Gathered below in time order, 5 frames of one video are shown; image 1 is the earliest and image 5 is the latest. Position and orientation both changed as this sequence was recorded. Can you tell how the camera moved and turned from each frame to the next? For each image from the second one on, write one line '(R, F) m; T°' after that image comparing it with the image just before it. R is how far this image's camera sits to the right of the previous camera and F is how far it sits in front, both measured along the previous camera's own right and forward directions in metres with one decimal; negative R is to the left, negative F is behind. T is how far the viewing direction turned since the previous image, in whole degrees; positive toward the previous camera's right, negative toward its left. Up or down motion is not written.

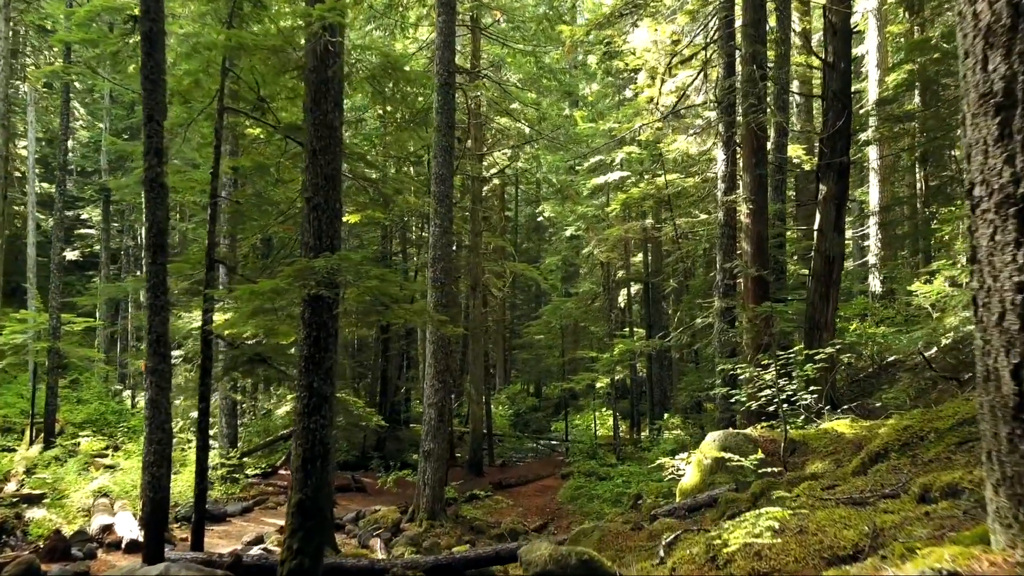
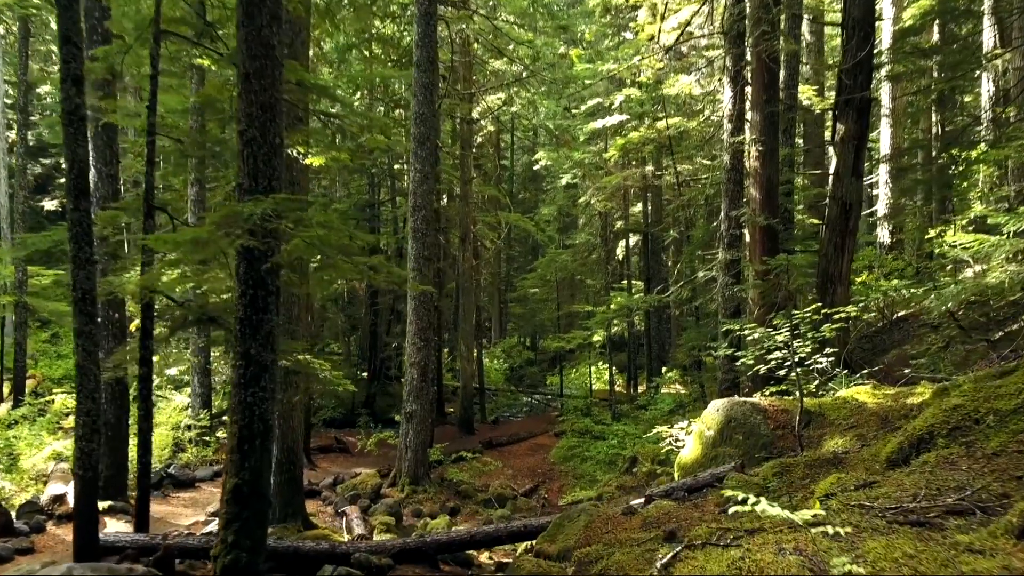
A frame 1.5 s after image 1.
(+0.2, +0.9) m; 0°
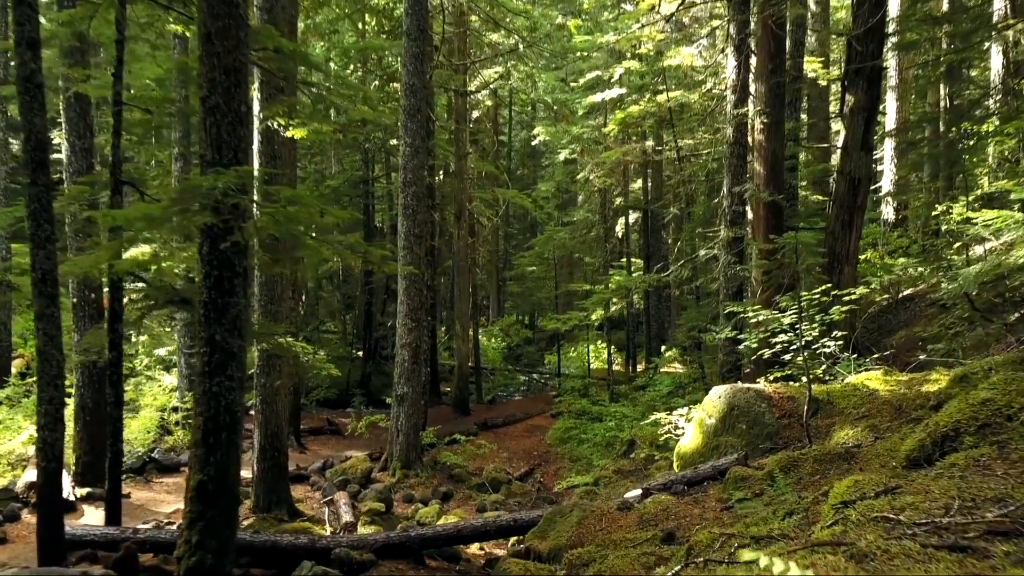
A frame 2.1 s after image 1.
(+0.1, +0.4) m; 0°
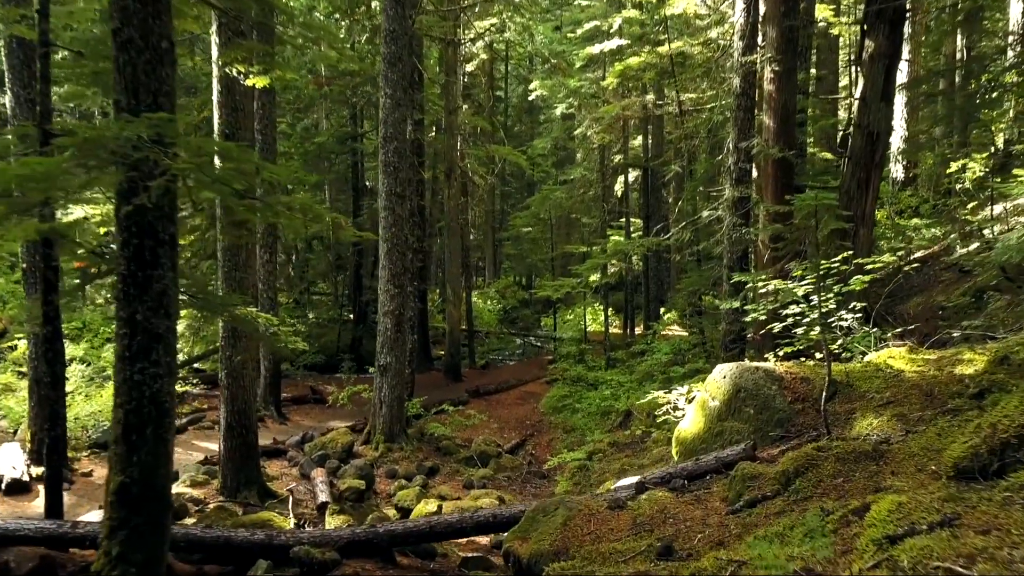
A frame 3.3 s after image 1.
(+0.1, +0.7) m; 0°
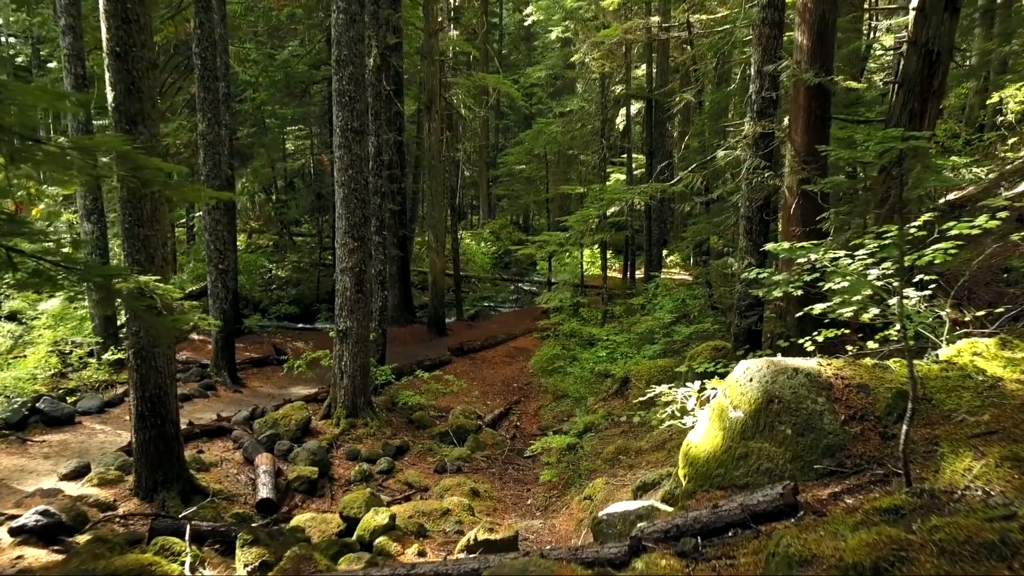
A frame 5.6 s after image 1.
(+0.2, +1.4) m; 0°
